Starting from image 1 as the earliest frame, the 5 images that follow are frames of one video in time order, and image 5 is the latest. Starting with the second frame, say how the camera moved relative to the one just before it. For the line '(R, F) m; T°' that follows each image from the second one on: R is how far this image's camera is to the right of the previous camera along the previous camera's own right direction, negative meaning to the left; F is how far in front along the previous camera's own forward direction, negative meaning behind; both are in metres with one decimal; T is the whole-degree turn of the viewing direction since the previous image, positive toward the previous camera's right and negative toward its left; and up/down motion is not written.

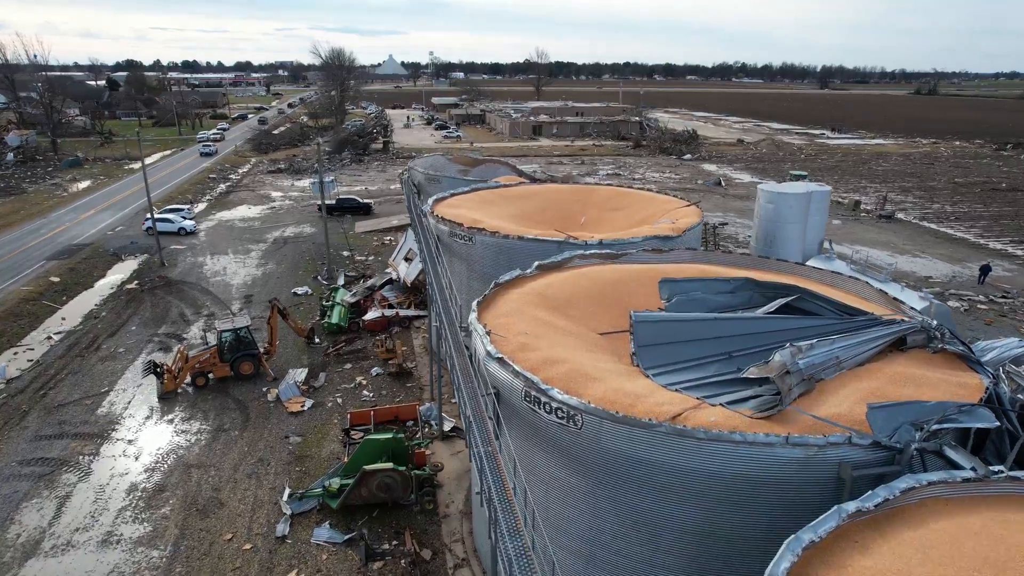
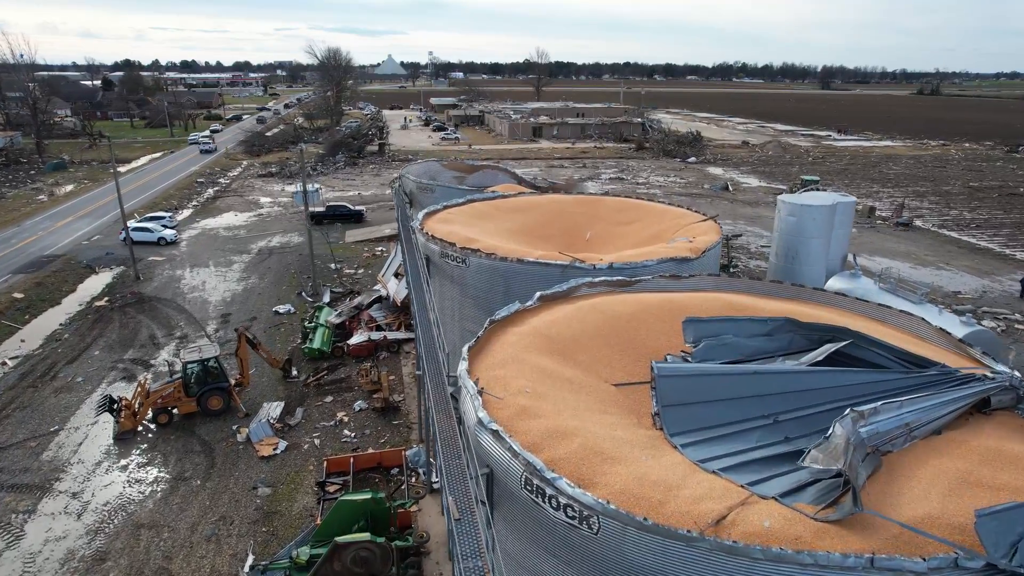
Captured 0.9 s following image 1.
(0.0, +1.4) m; 0°
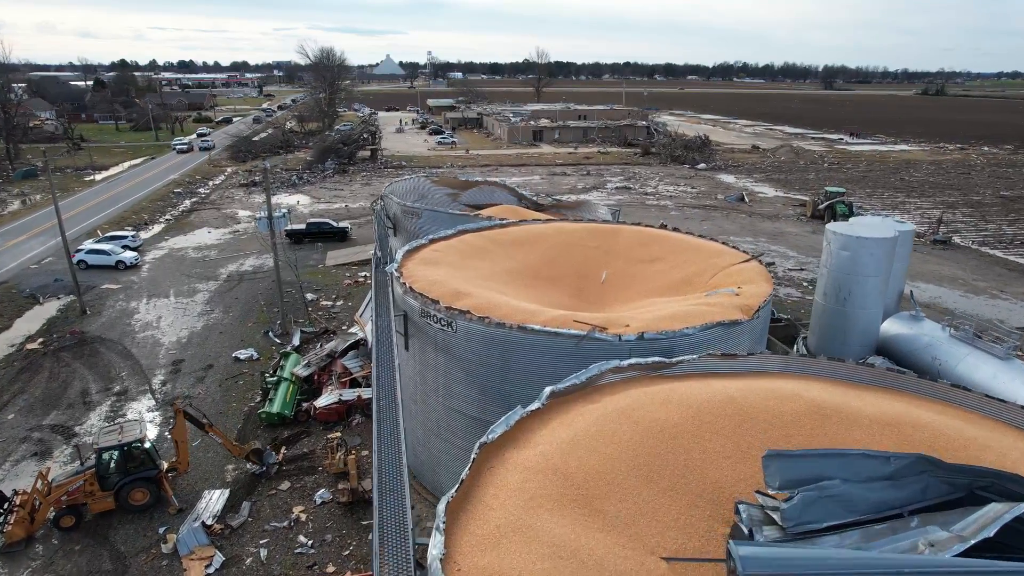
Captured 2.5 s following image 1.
(0.0, +2.5) m; 0°
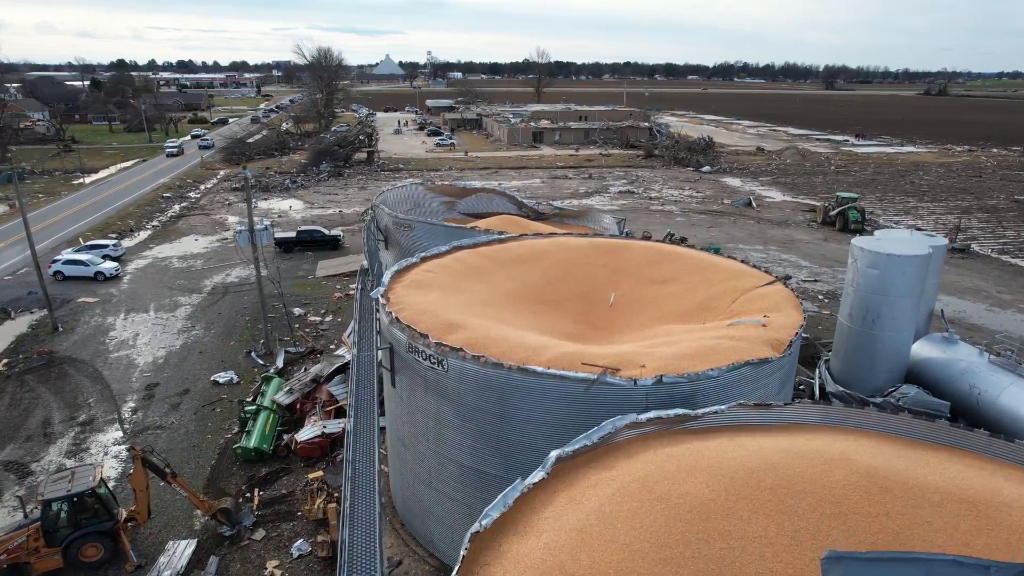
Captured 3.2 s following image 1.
(0.0, +1.1) m; 0°
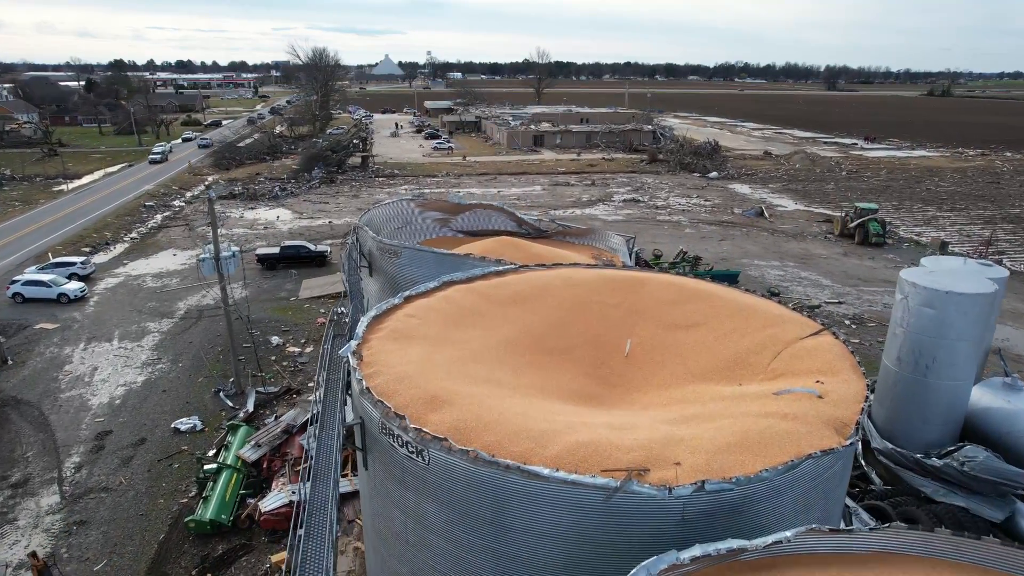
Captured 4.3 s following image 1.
(0.0, +1.6) m; 0°
